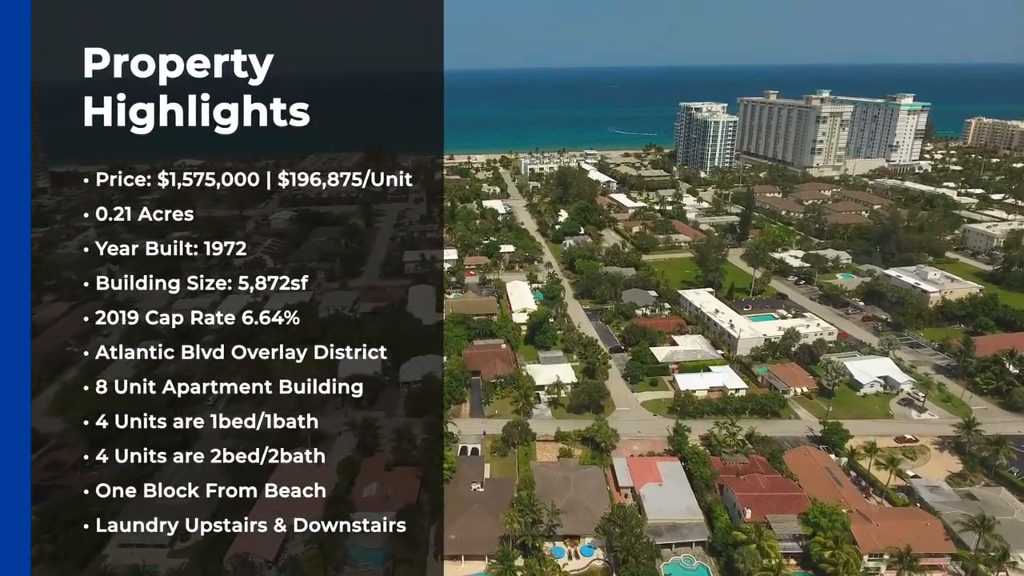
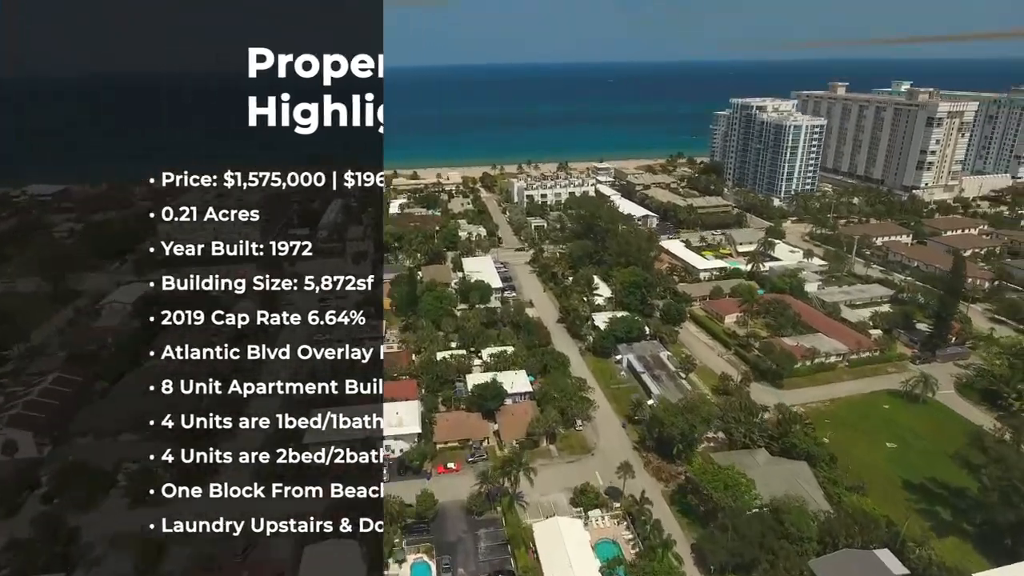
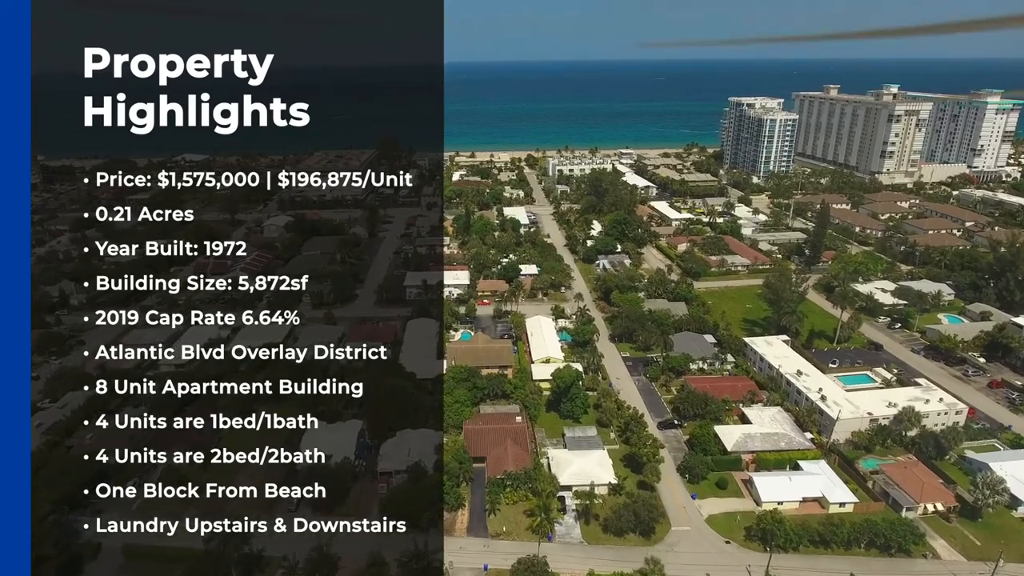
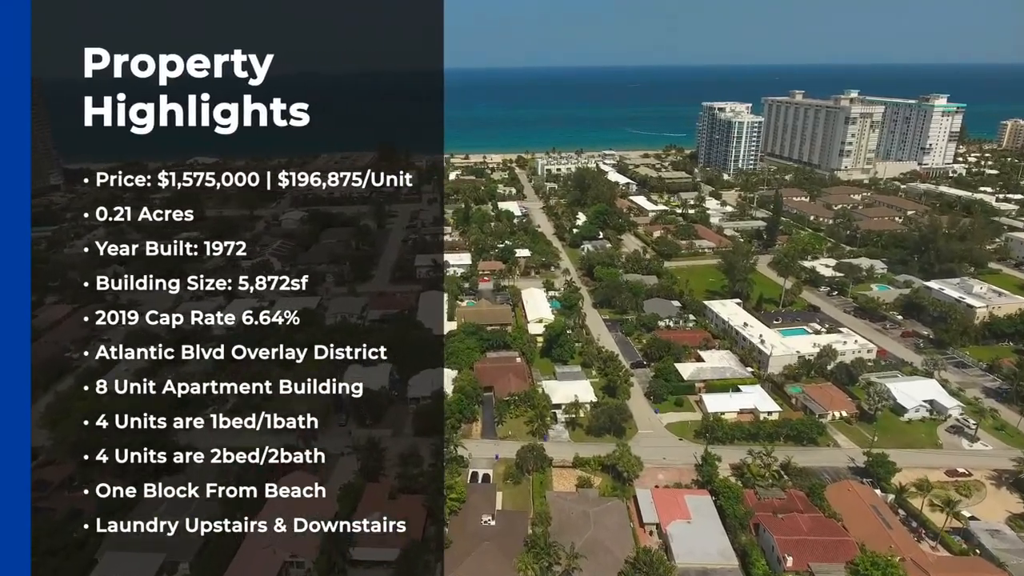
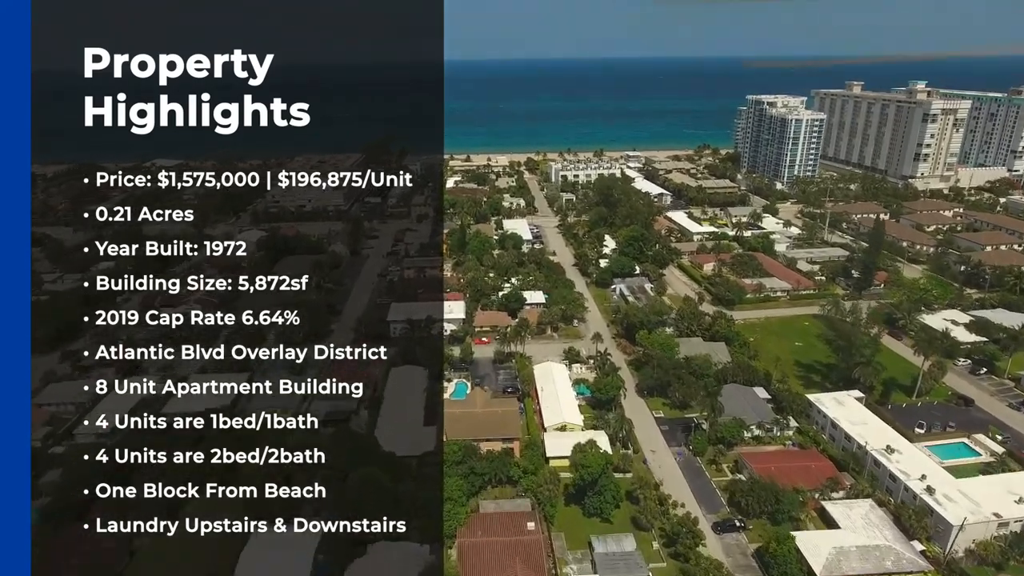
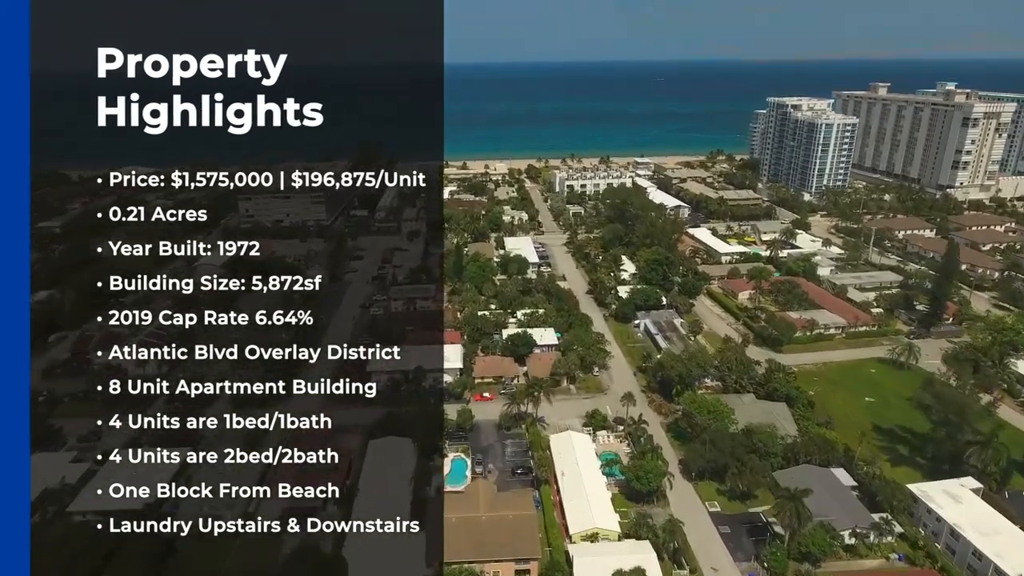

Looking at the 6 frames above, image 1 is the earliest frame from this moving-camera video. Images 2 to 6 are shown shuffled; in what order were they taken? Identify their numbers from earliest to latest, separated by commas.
4, 3, 5, 6, 2
